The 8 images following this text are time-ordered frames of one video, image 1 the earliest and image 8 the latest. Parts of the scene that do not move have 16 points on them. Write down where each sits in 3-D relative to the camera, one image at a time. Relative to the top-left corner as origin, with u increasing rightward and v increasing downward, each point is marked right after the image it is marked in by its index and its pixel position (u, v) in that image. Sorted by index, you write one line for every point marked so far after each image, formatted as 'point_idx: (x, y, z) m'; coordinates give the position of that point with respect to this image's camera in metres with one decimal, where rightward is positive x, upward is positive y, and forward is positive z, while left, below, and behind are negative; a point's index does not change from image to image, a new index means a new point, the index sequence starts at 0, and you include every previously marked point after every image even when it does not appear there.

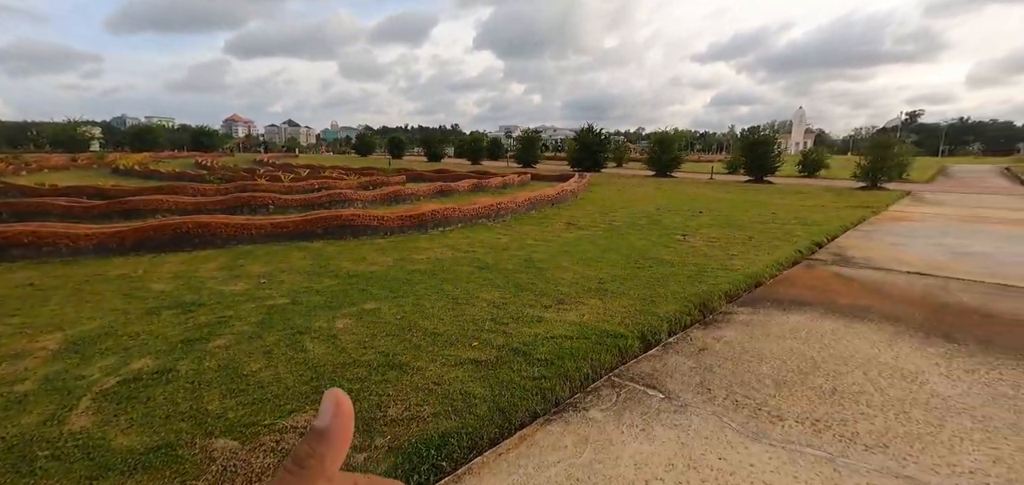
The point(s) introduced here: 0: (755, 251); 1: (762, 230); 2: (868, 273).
0: (+3.1, -0.1, +6.4) m
1: (+4.1, +0.2, +8.1) m
2: (+3.8, -0.3, +5.3) m
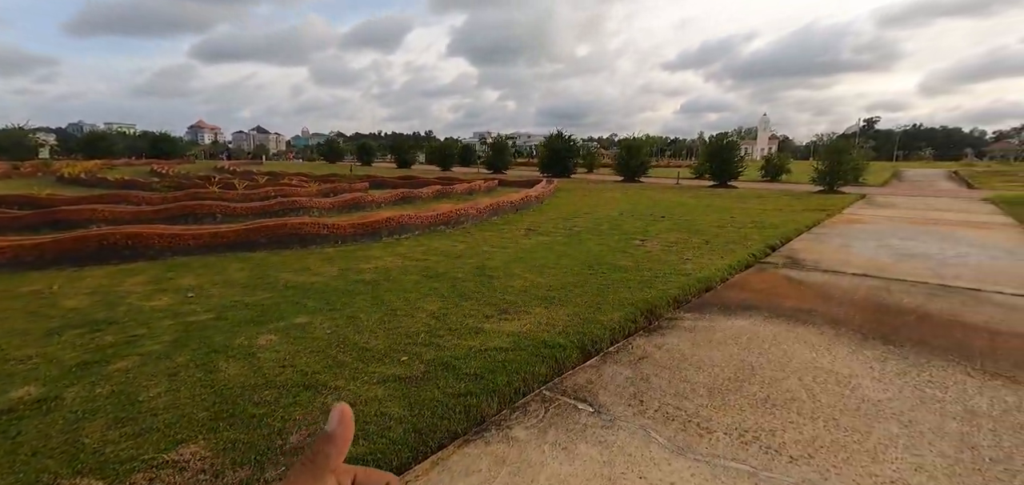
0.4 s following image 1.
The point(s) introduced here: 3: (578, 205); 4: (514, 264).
0: (+2.6, -0.2, +6.4) m
1: (+3.4, +0.2, +8.2) m
2: (+3.3, -0.4, +5.4) m
3: (+1.8, +1.0, +13.0) m
4: (0.0, -0.2, +5.3) m
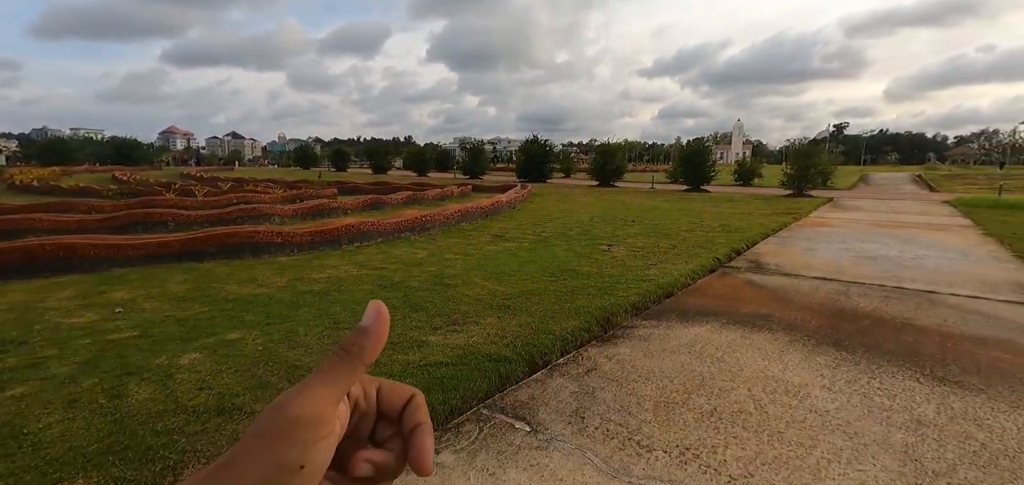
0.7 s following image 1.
0: (+2.1, -0.2, +6.4) m
1: (+2.9, +0.1, +8.2) m
2: (+2.9, -0.4, +5.4) m
3: (+1.0, +0.9, +12.9) m
4: (-0.4, -0.3, +5.1) m
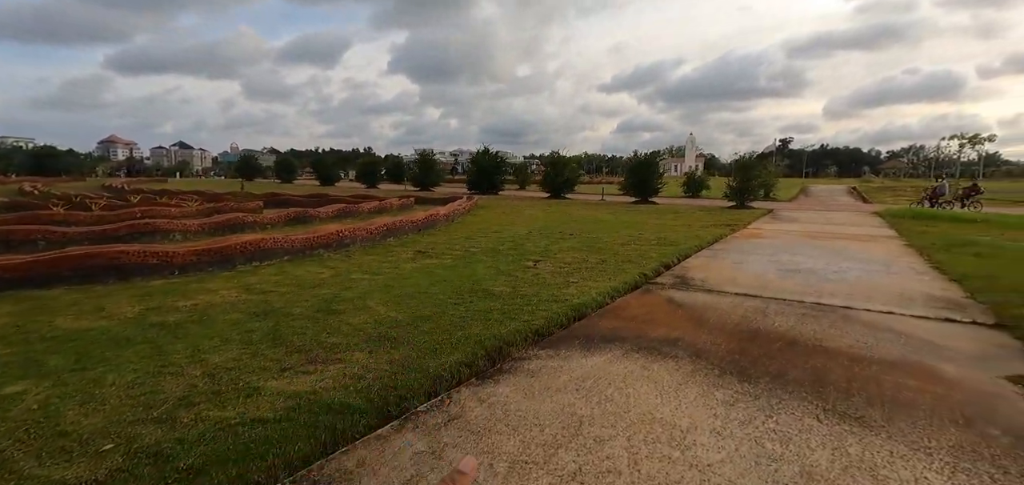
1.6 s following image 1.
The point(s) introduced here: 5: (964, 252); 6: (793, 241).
0: (+1.1, -0.4, +6.1) m
1: (+1.7, -0.1, +8.0) m
2: (+2.0, -0.6, +5.2) m
3: (-0.5, +0.5, +12.6) m
4: (-1.3, -0.5, +4.7) m
5: (+7.4, -0.2, +8.1) m
6: (+5.7, 0.0, +10.1) m
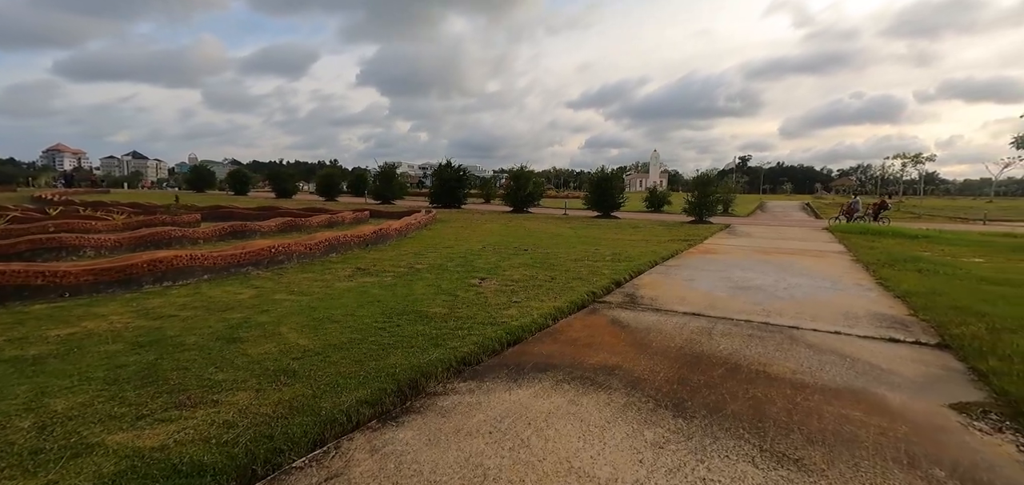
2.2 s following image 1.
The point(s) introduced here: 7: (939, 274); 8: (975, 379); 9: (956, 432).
0: (+0.4, -0.6, +5.8) m
1: (+0.9, -0.4, +7.8) m
2: (+1.3, -0.8, +5.0) m
3: (-1.6, +0.1, +12.2) m
4: (-1.9, -0.6, +4.2) m
5: (+6.6, -0.4, +8.3) m
6: (+4.7, -0.3, +10.1) m
7: (+6.6, -0.5, +7.7) m
8: (+3.2, -0.9, +3.4) m
9: (+2.3, -1.0, +2.6) m
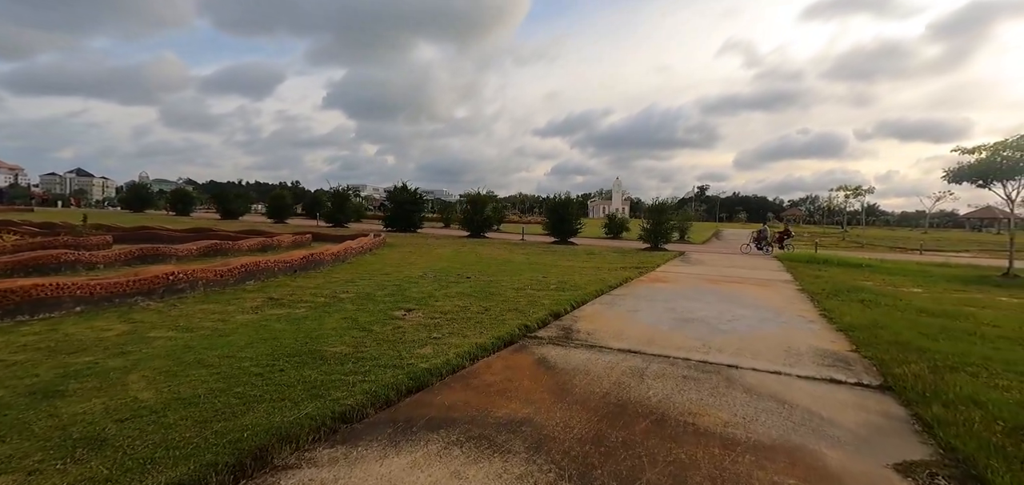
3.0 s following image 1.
0: (-0.4, -0.9, +5.3) m
1: (0.0, -0.8, +7.3) m
2: (+0.6, -1.0, +4.5) m
3: (-2.9, -0.5, +11.5) m
4: (-2.6, -0.9, +3.5) m
5: (+5.6, -0.9, +8.2) m
6: (+3.6, -0.9, +9.9) m
7: (+5.6, -1.0, +7.6) m
8: (+2.5, -1.2, +3.1) m
9: (+1.7, -1.2, +2.2) m
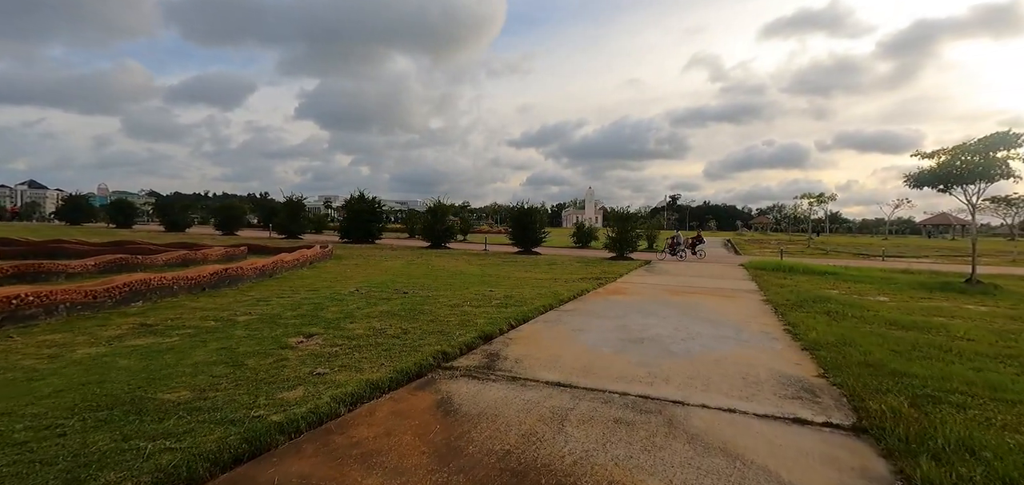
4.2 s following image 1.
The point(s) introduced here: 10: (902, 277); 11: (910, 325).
0: (-1.2, -1.0, +4.4) m
1: (-0.9, -1.0, +6.4) m
2: (-0.2, -1.1, +3.7) m
3: (-4.0, -0.7, +10.5) m
4: (-3.3, -1.0, +2.5) m
5: (+4.7, -1.0, +7.6) m
6: (+2.6, -1.0, +9.2) m
7: (+4.7, -1.1, +7.0) m
8: (+1.8, -1.2, +2.3) m
9: (+1.1, -1.2, +1.4) m
10: (+10.4, -0.9, +13.2) m
11: (+5.4, -1.1, +6.8) m
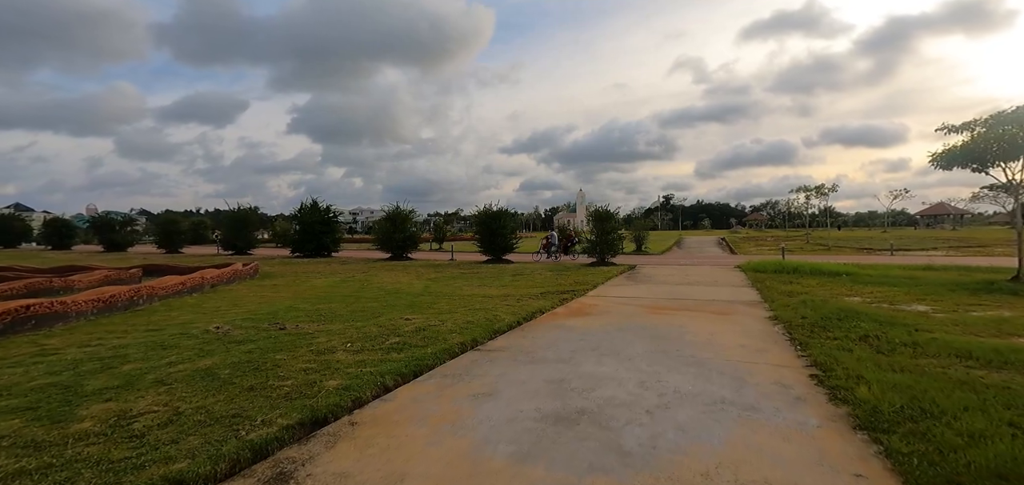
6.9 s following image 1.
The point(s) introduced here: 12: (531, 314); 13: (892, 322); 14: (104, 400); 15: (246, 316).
0: (-2.2, -1.2, +2.1) m
1: (-1.9, -1.1, +4.1) m
2: (-1.1, -1.2, +1.4) m
3: (-5.0, -1.1, +8.2) m
4: (-4.2, -1.1, +0.2) m
5: (+3.6, -1.0, +5.4) m
6: (+1.6, -1.1, +6.9) m
7: (+3.7, -1.0, +4.8) m
8: (+0.9, -1.2, +0.1) m
9: (+0.1, -1.2, -0.9) m
10: (+9.3, -0.7, +11.1) m
11: (+4.4, -1.0, +4.6) m
12: (+0.3, -1.1, +7.5) m
13: (+4.8, -1.0, +6.2) m
14: (-2.9, -1.1, +3.6) m
15: (-3.8, -1.1, +7.3) m
